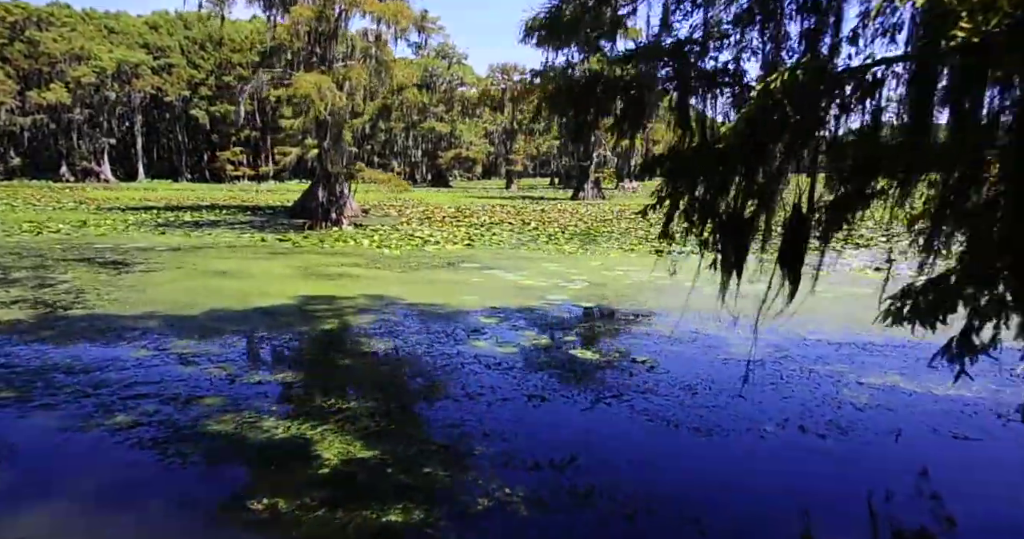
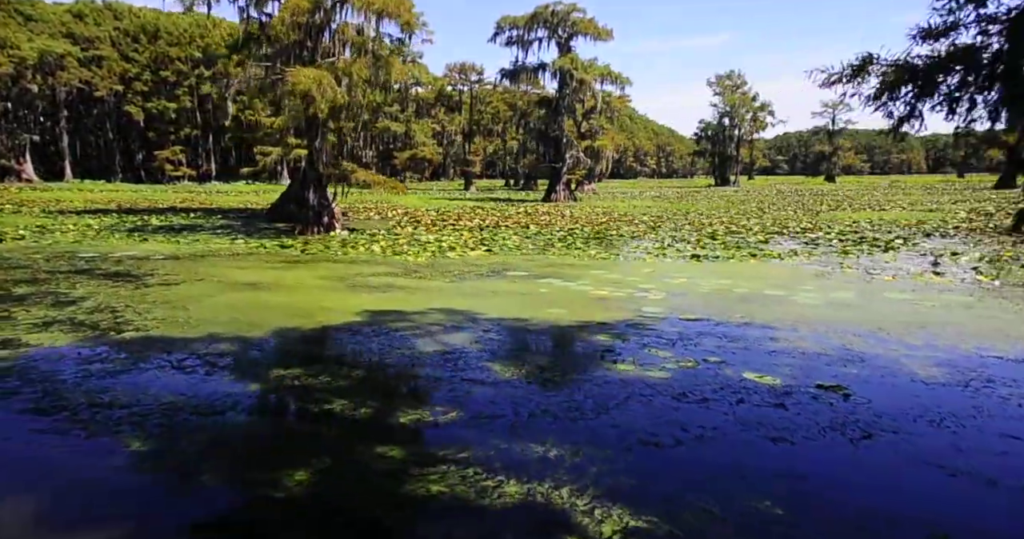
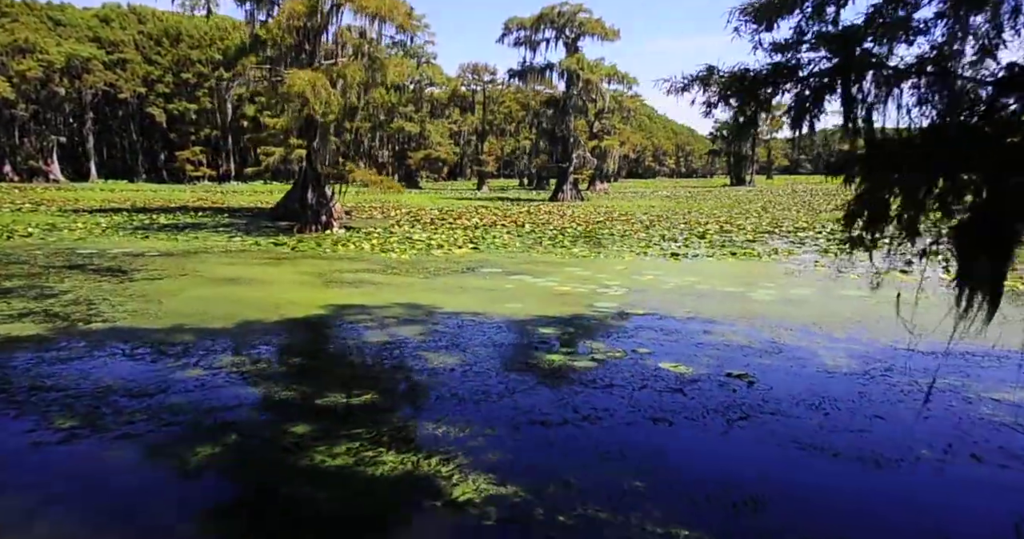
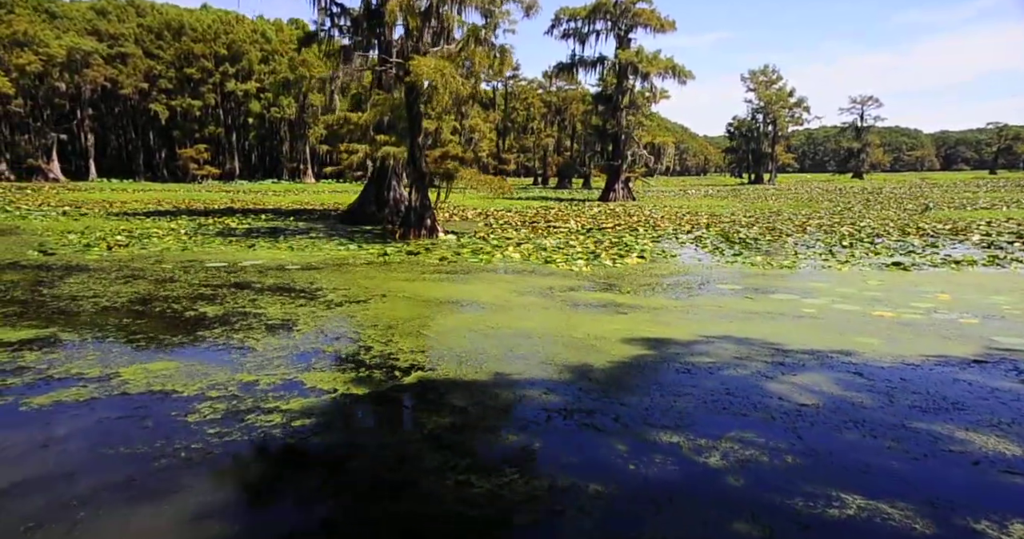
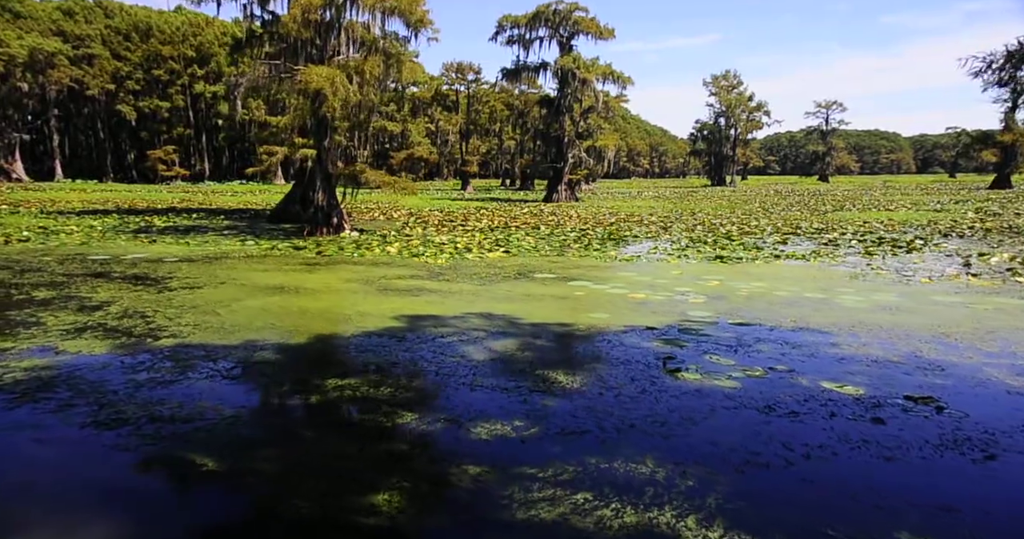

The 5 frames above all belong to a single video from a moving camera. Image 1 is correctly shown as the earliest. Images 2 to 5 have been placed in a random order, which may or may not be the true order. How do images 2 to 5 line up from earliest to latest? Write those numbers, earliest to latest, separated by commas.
3, 2, 5, 4
